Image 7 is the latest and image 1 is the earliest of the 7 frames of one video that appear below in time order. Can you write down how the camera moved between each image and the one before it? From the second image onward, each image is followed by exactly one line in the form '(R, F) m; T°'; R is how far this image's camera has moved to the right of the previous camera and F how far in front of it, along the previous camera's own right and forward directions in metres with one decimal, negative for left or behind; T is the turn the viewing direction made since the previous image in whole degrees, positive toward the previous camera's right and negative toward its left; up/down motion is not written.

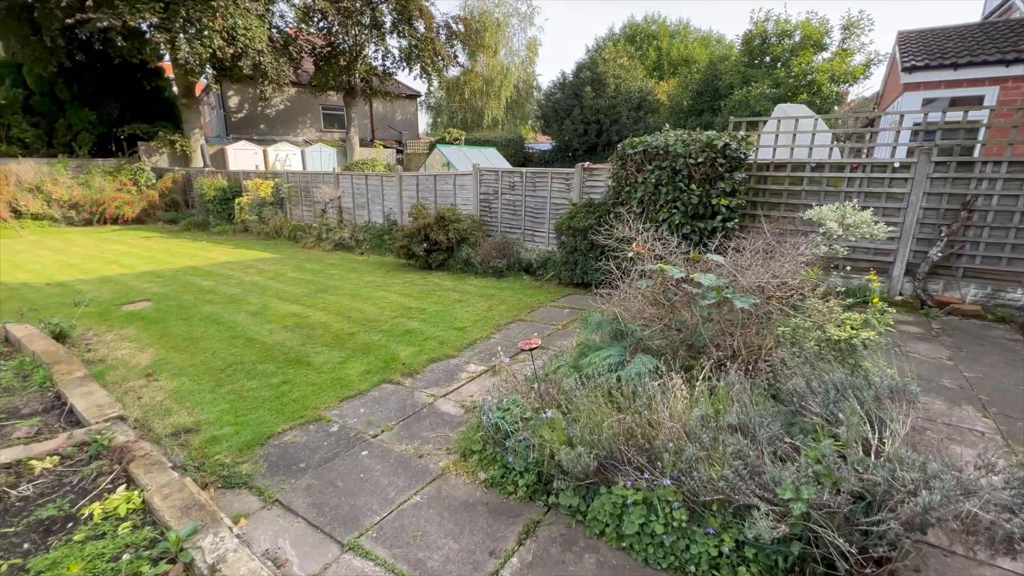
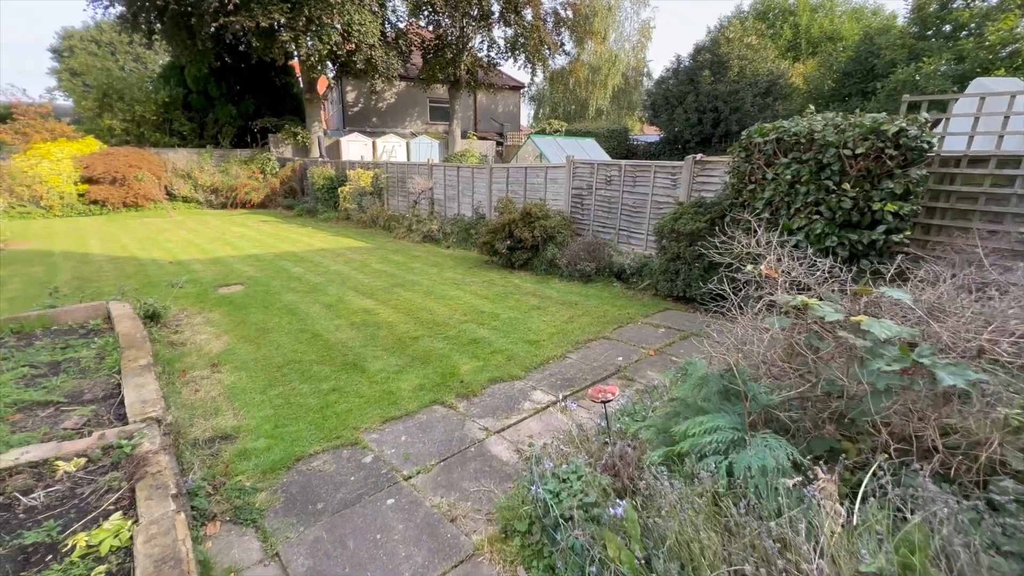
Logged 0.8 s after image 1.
(+0.1, +0.6) m; -12°
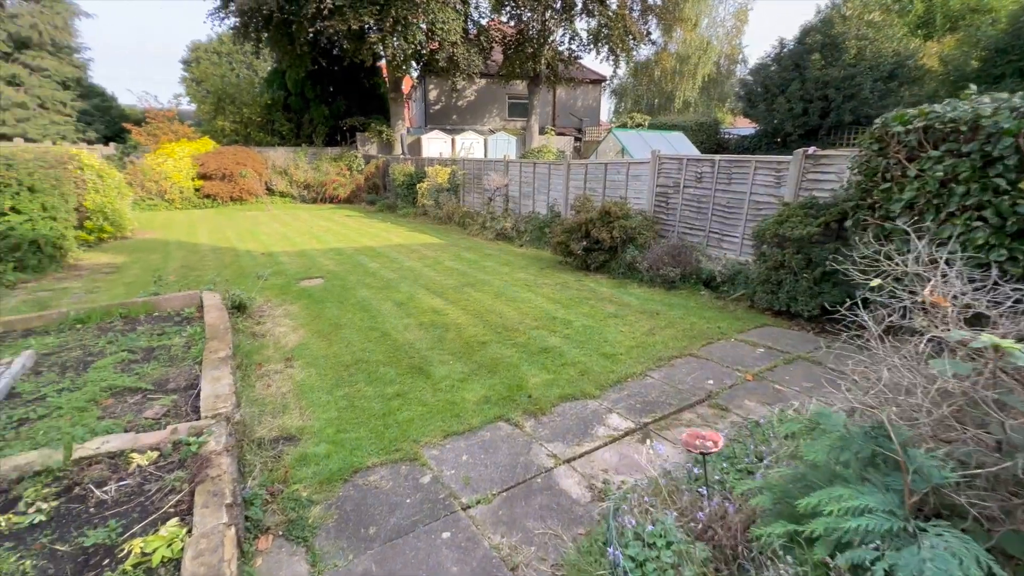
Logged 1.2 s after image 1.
(0.0, +0.3) m; -9°
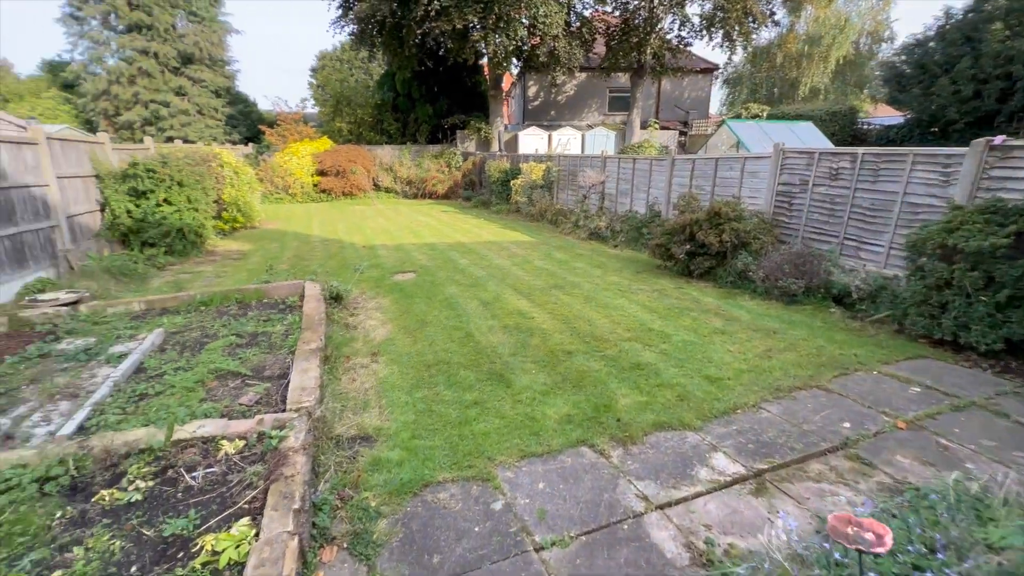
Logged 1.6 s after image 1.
(0.0, +0.3) m; -11°
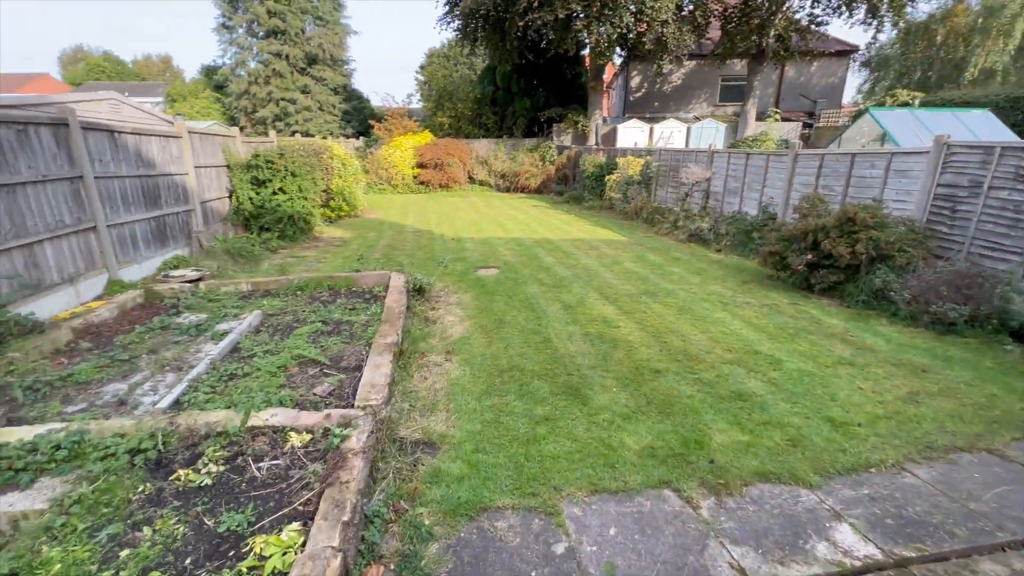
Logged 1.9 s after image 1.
(0.0, +0.3) m; -11°
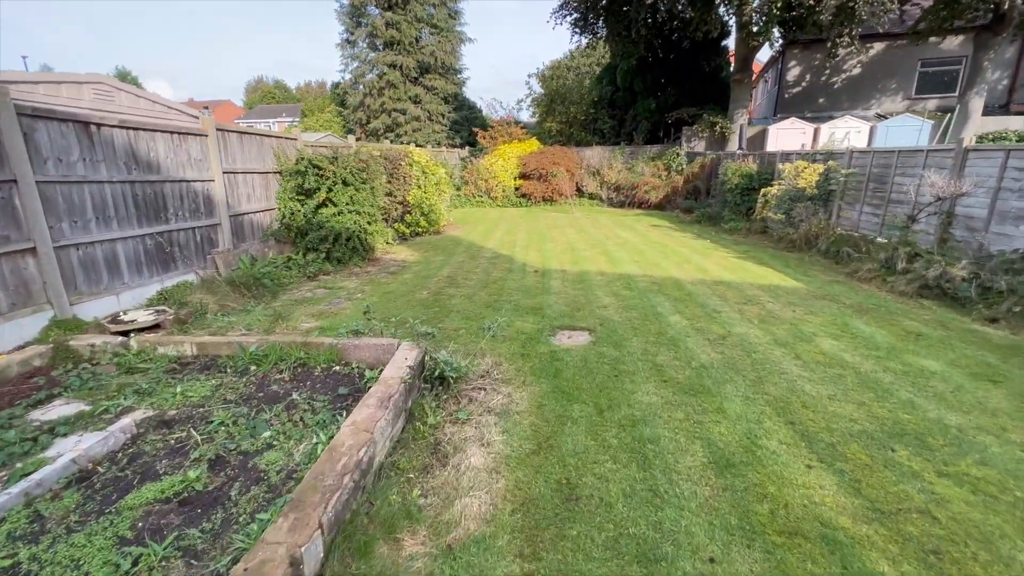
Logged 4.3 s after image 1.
(+0.1, +2.2) m; -14°
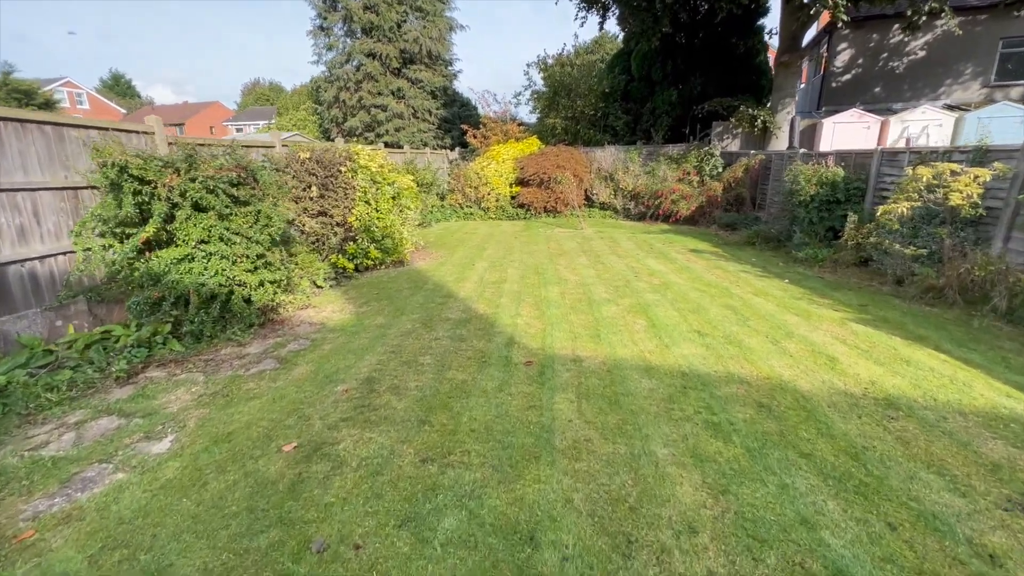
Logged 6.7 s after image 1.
(+0.2, +2.6) m; 0°
